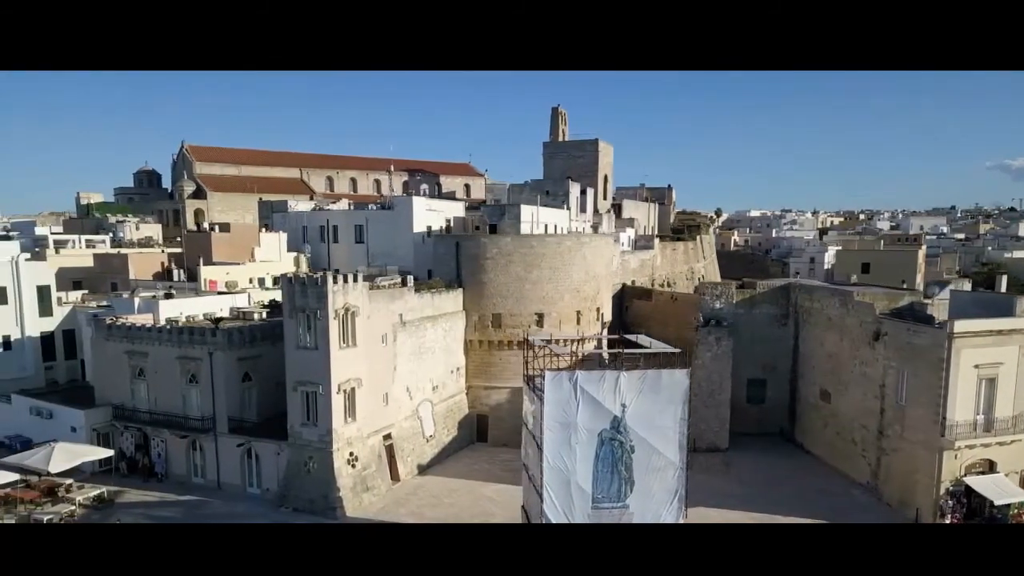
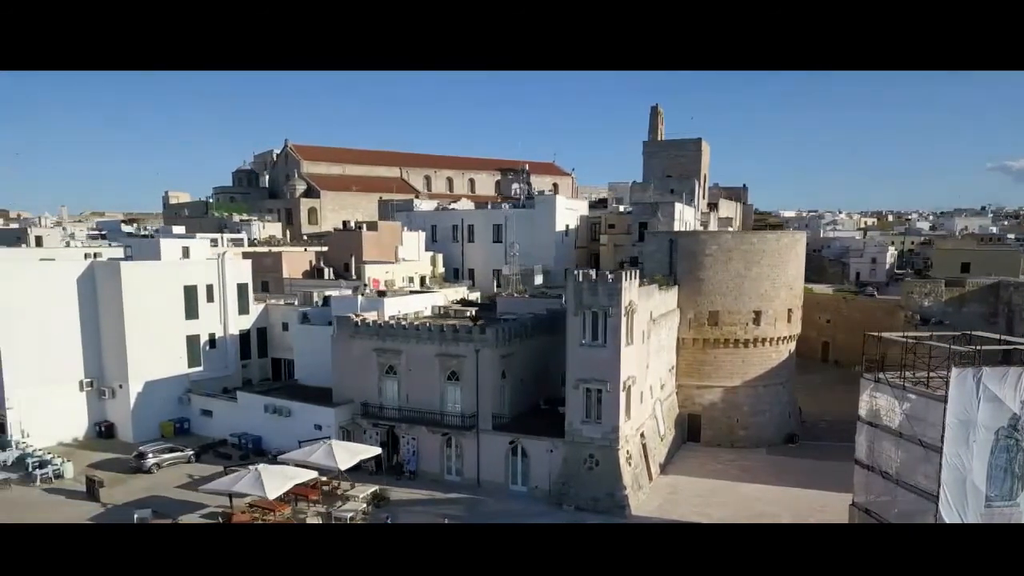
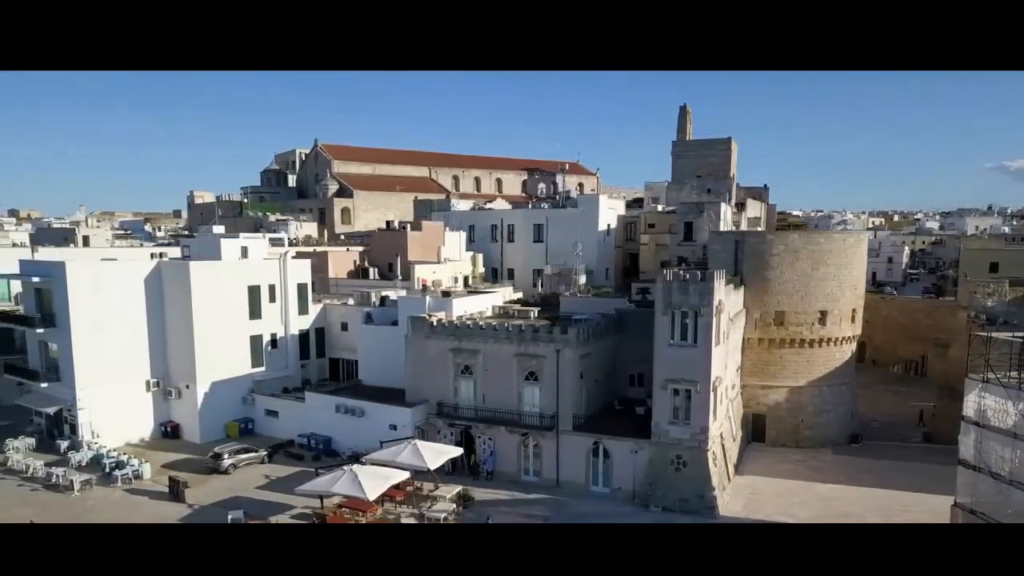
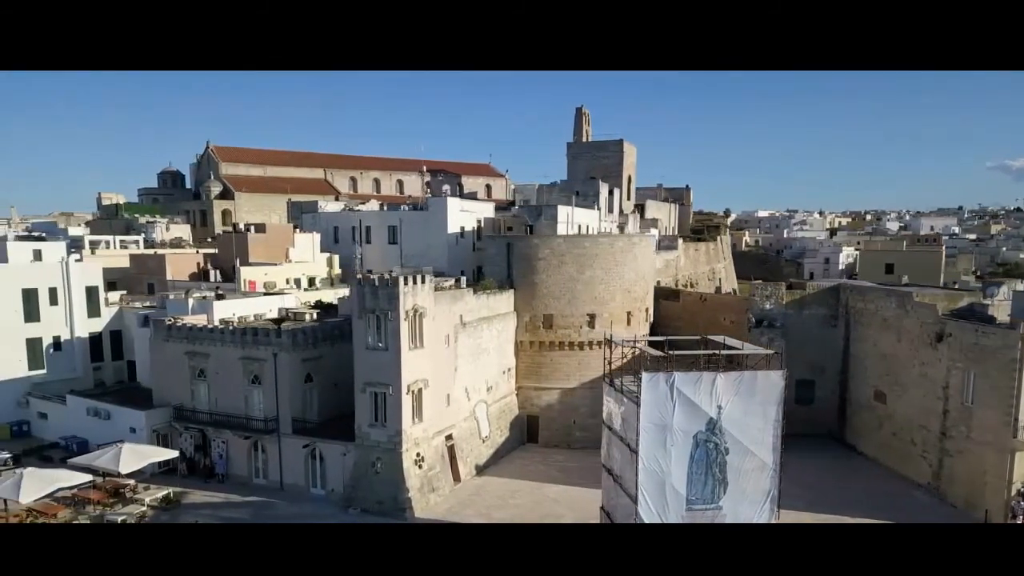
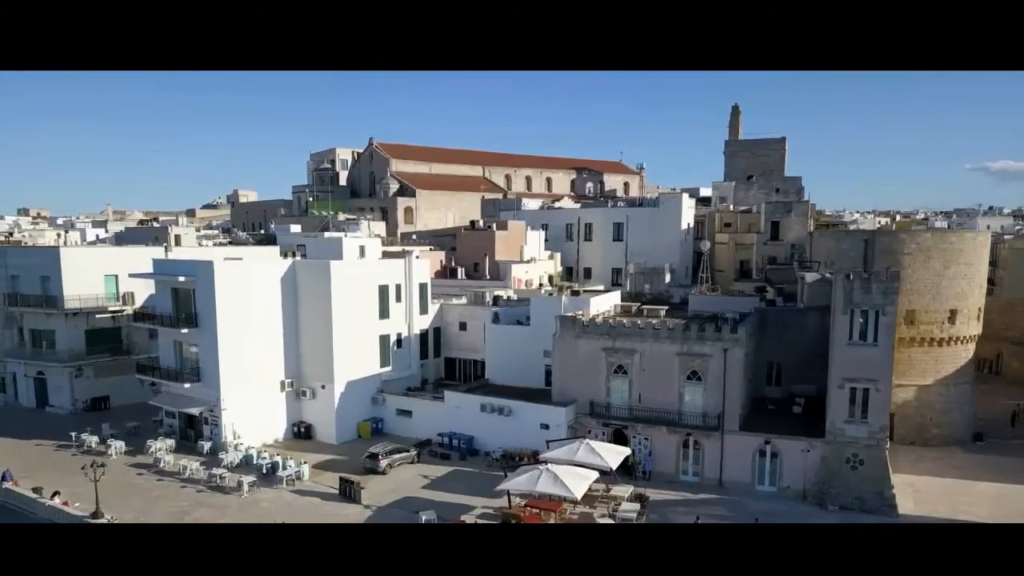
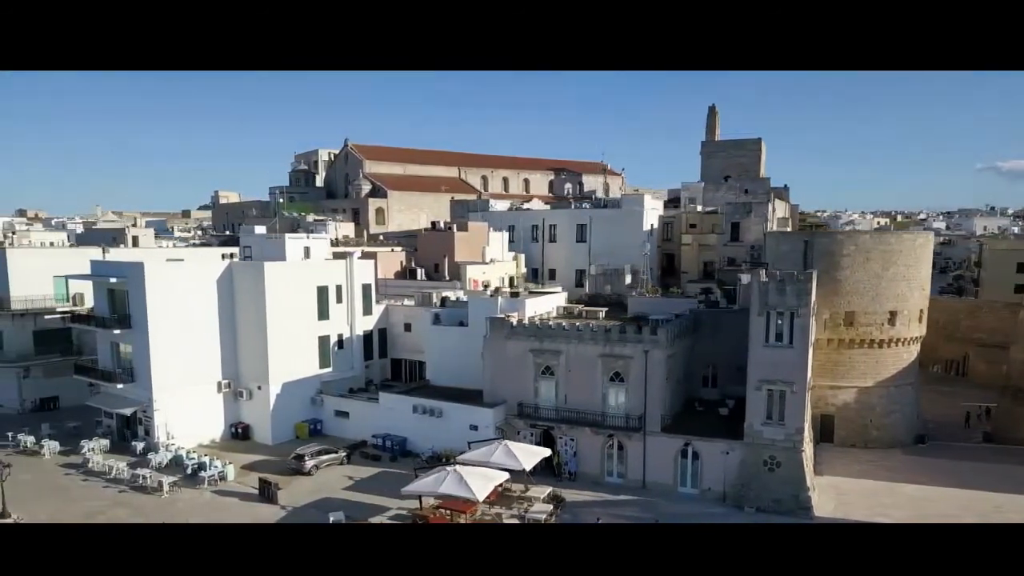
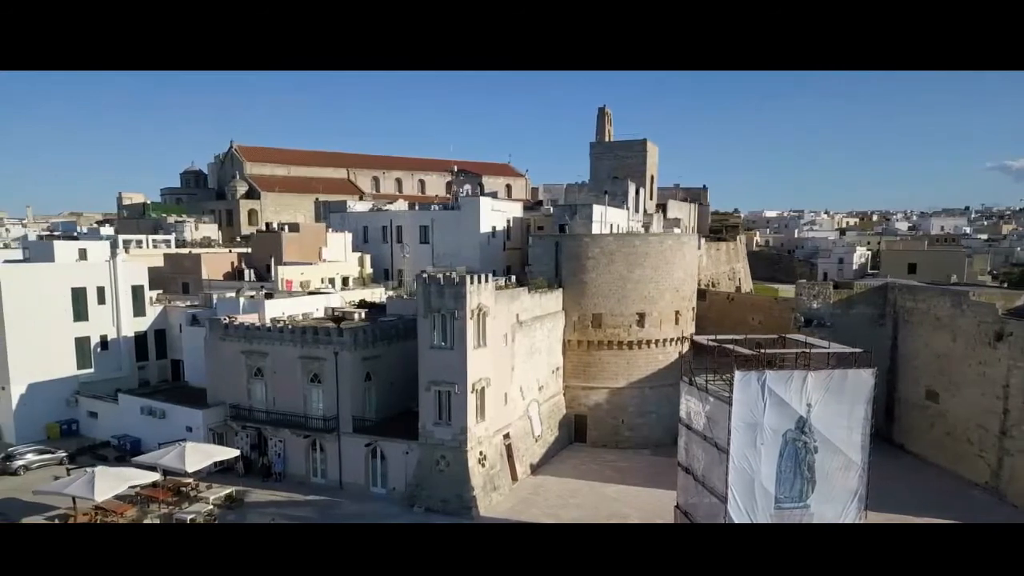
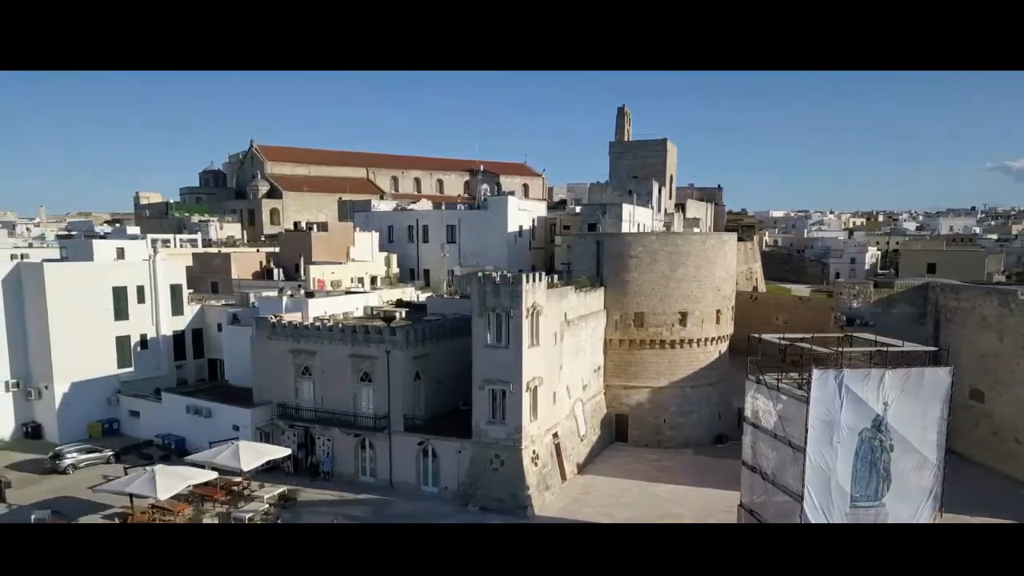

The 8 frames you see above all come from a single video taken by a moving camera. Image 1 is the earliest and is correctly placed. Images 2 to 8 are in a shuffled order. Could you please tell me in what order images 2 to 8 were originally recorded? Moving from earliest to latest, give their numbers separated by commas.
4, 7, 8, 2, 3, 6, 5
